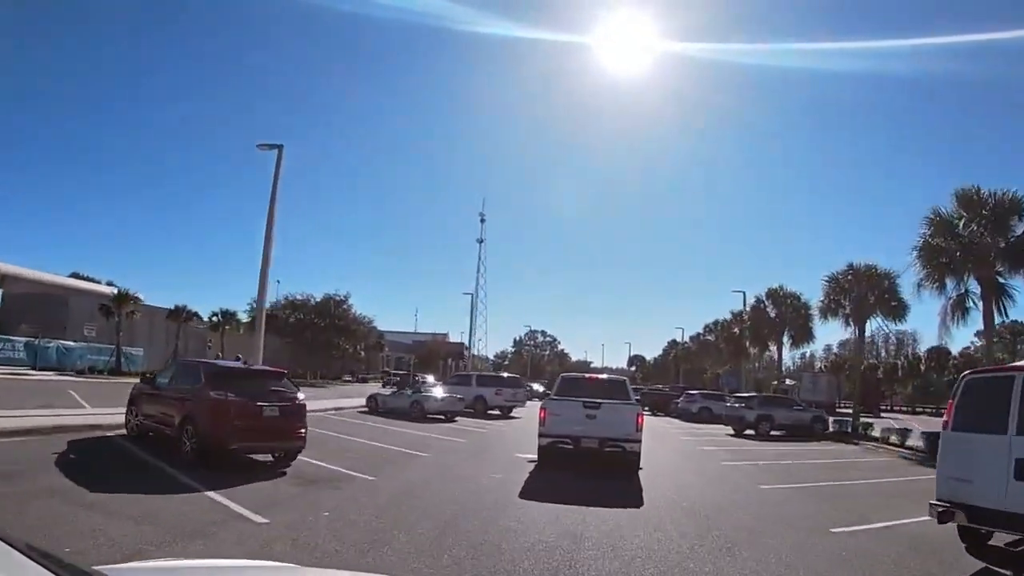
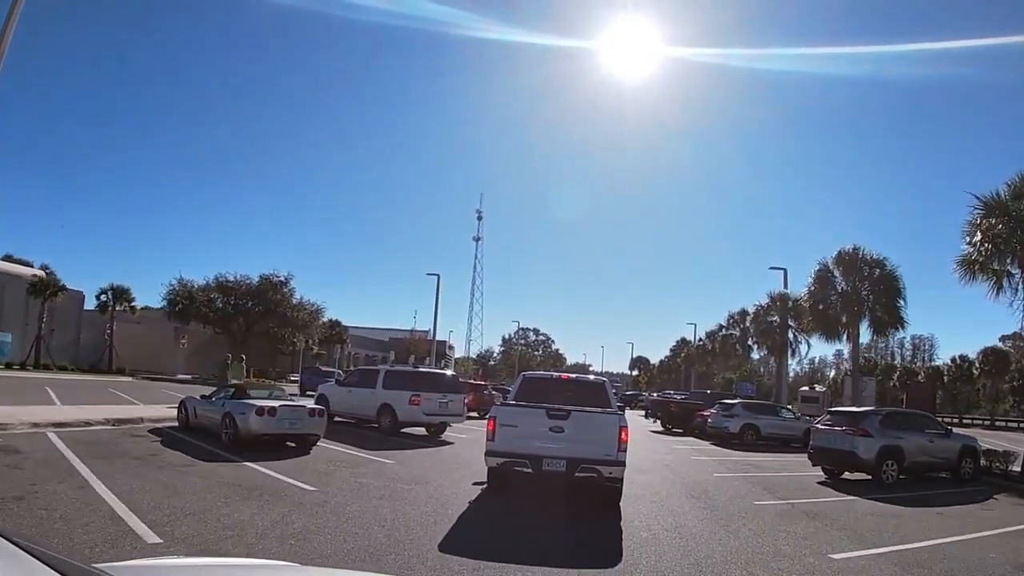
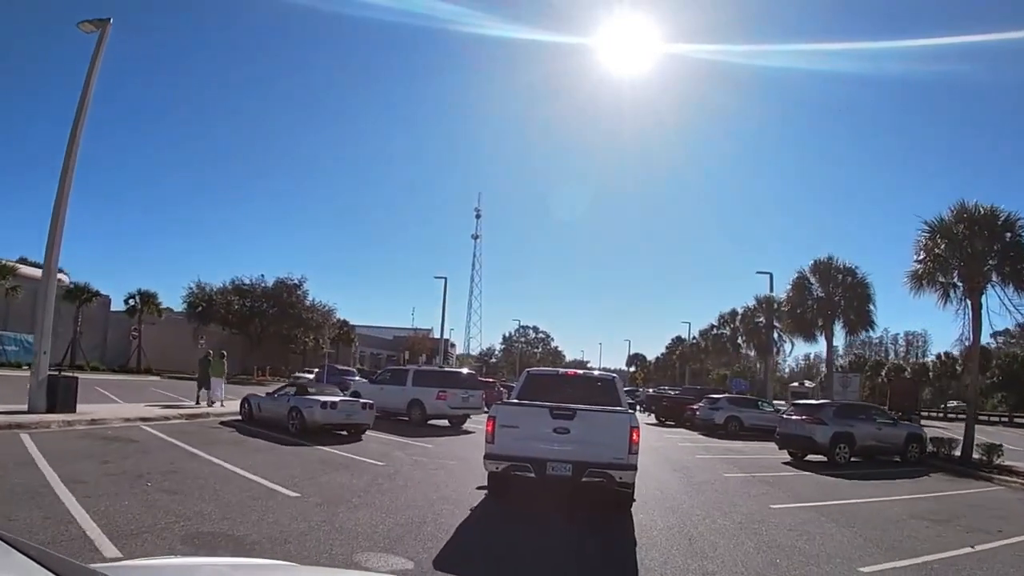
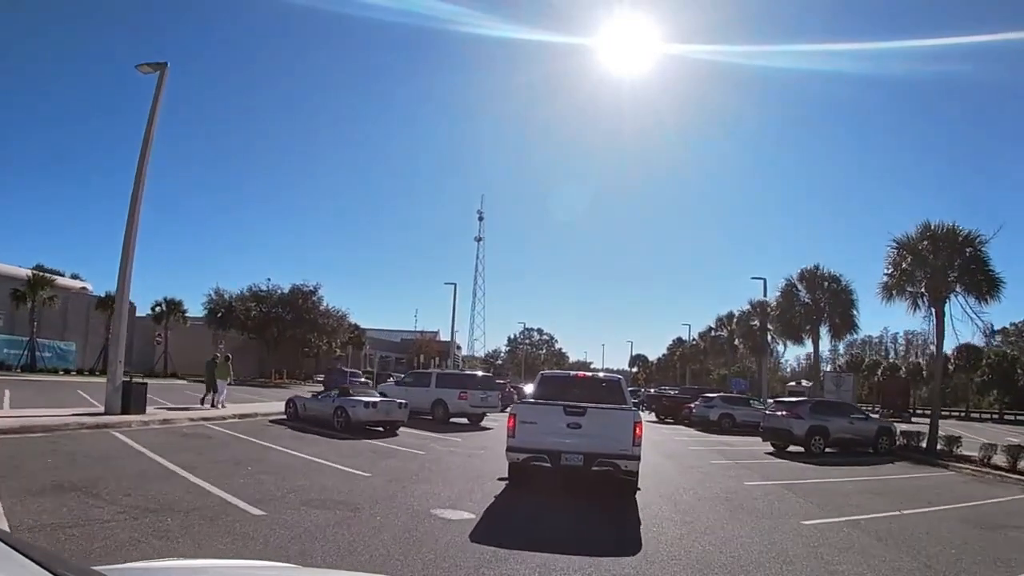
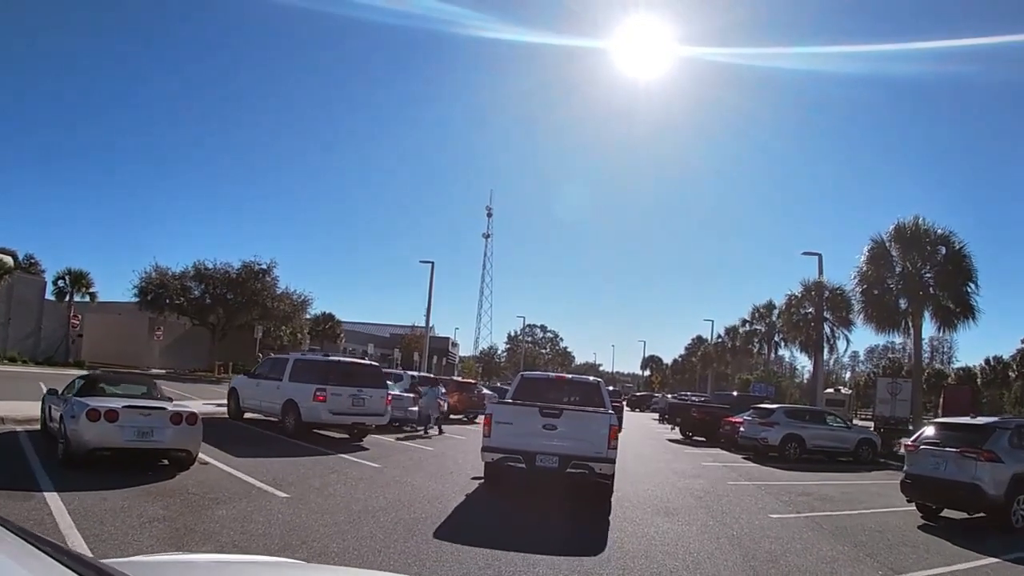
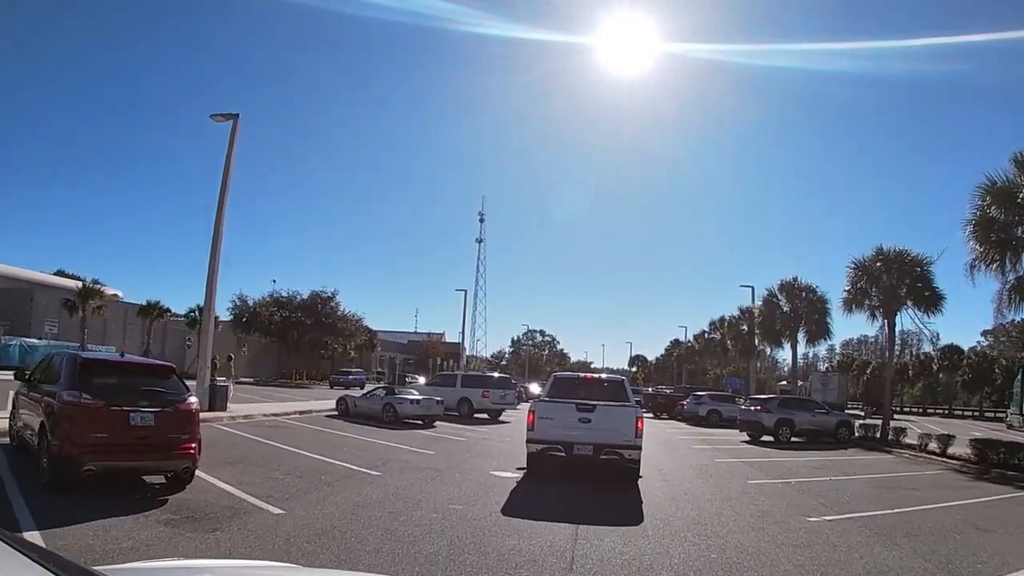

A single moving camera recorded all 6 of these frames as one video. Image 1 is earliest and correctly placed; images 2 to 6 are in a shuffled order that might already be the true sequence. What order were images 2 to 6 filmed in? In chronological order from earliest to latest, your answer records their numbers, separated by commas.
6, 4, 3, 2, 5
